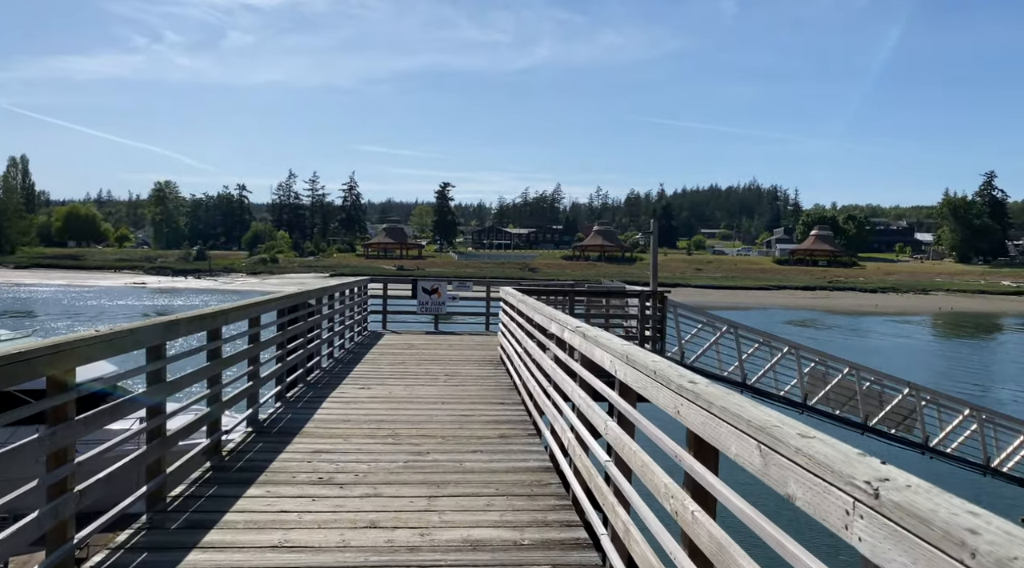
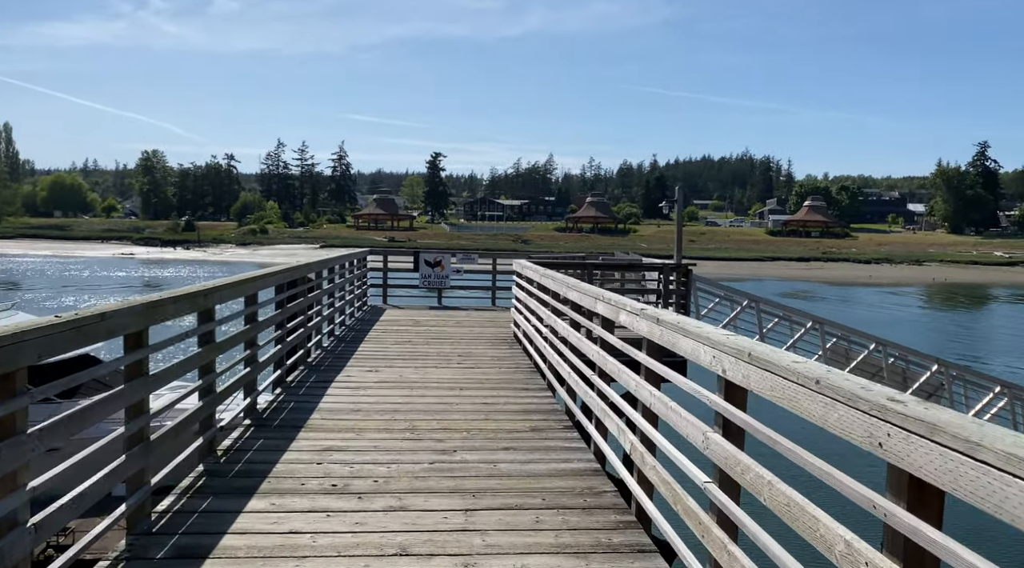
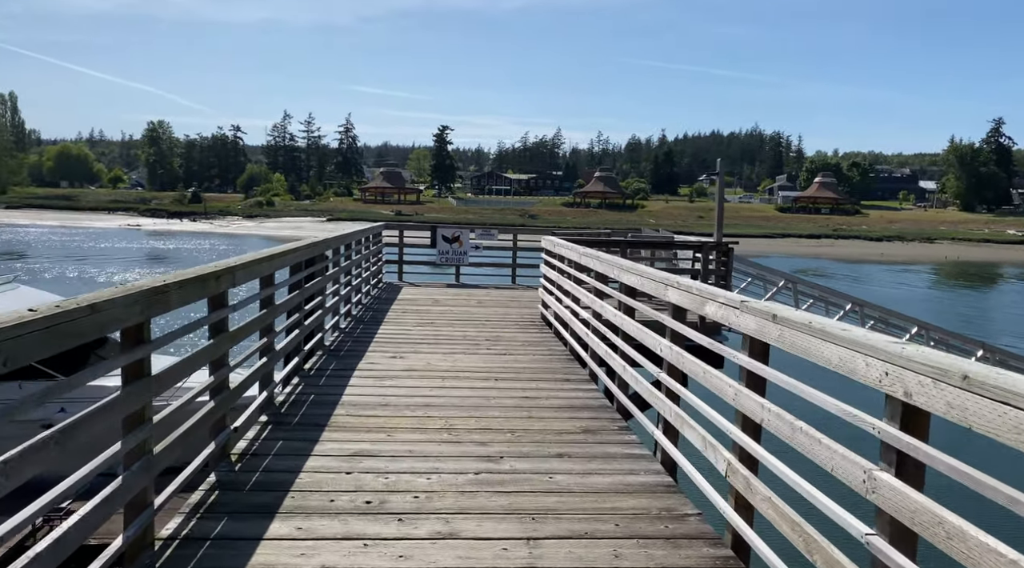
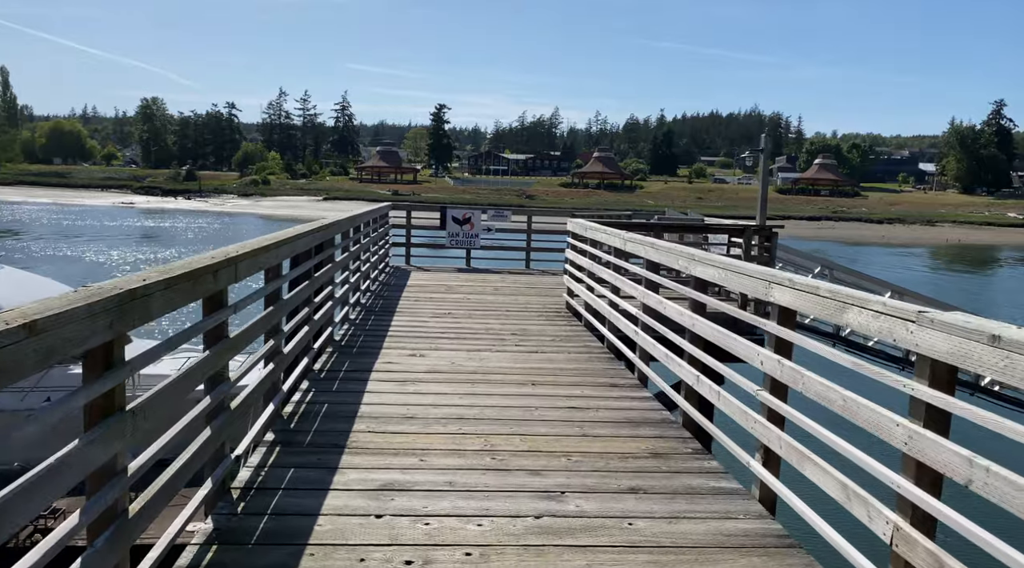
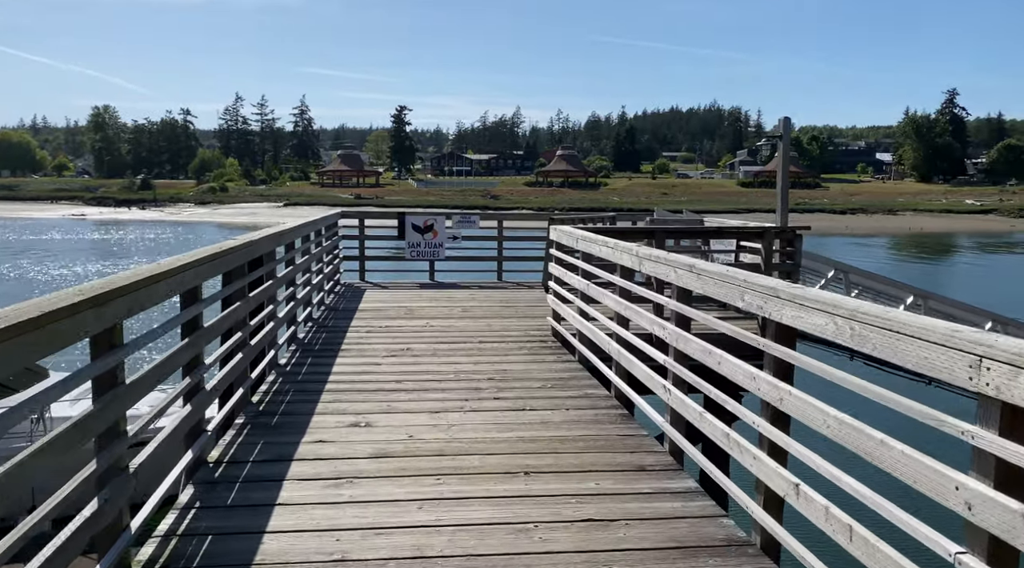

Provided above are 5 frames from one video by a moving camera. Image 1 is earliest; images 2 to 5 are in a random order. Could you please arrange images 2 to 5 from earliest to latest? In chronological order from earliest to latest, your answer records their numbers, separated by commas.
2, 3, 4, 5
